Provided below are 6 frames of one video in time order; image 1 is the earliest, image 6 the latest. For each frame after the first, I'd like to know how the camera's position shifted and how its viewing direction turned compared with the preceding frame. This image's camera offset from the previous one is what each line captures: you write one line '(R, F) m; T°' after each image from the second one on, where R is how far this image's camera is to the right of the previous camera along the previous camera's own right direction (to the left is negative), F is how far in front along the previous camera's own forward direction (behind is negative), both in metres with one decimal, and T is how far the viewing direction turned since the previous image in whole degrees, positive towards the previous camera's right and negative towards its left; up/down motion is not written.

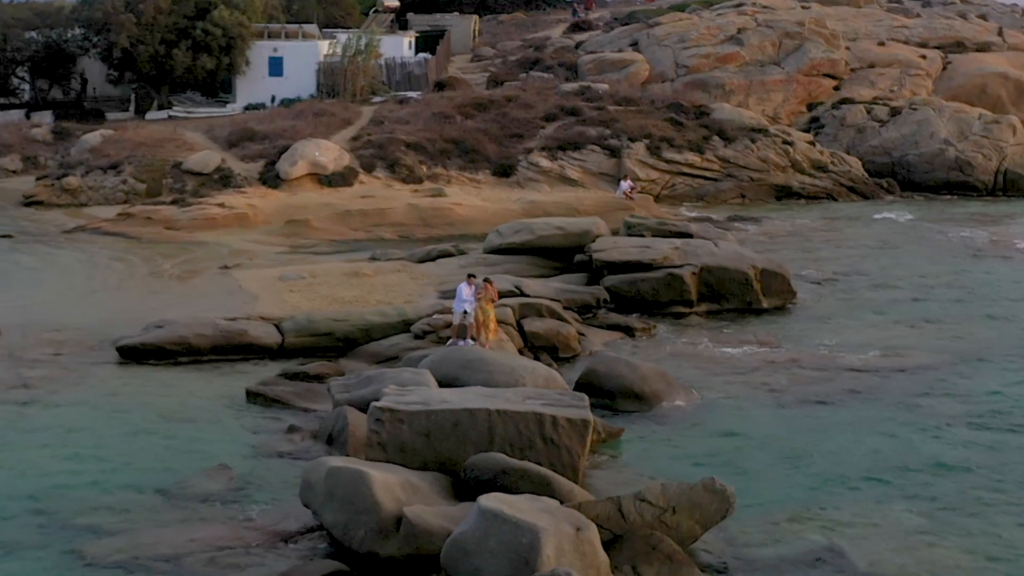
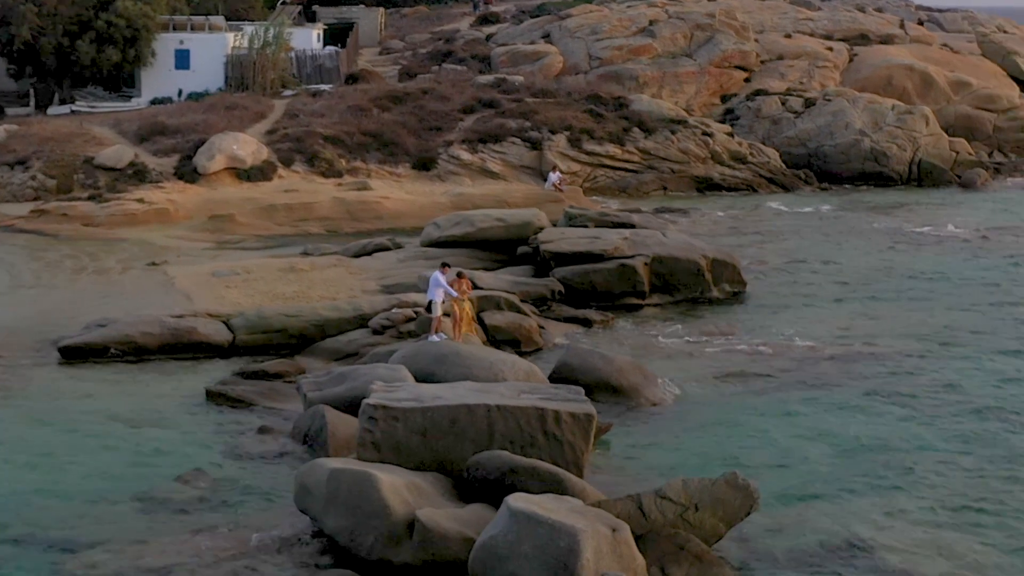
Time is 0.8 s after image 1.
(-0.9, +0.7) m; +4°
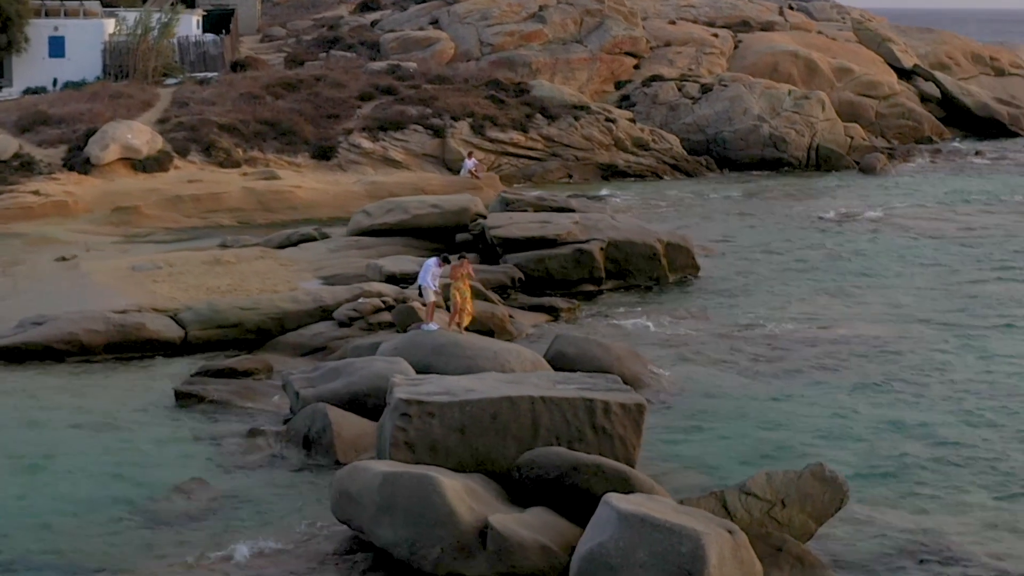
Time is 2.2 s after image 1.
(-1.4, +1.3) m; +6°
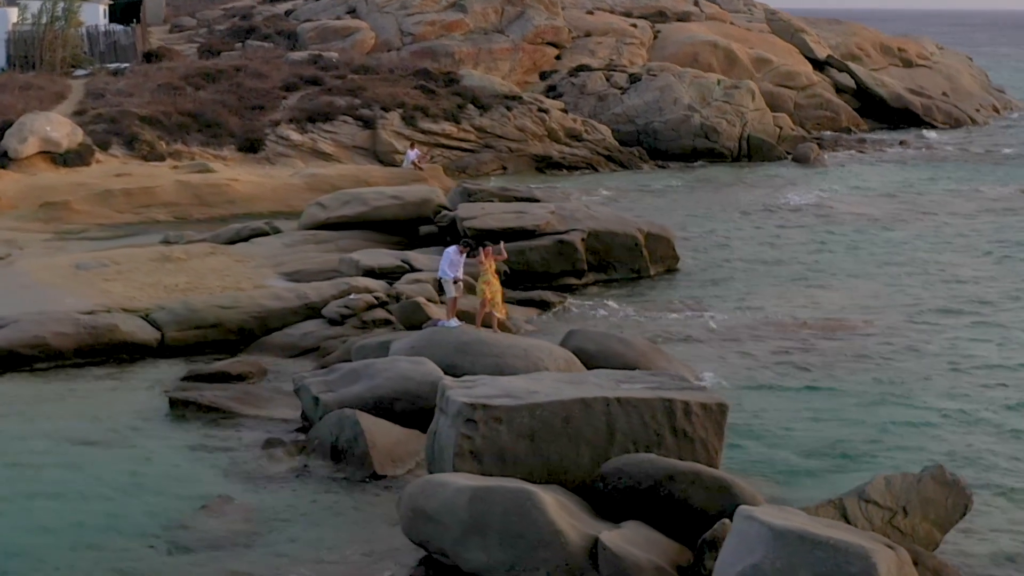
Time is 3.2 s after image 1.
(-1.2, +1.2) m; +4°
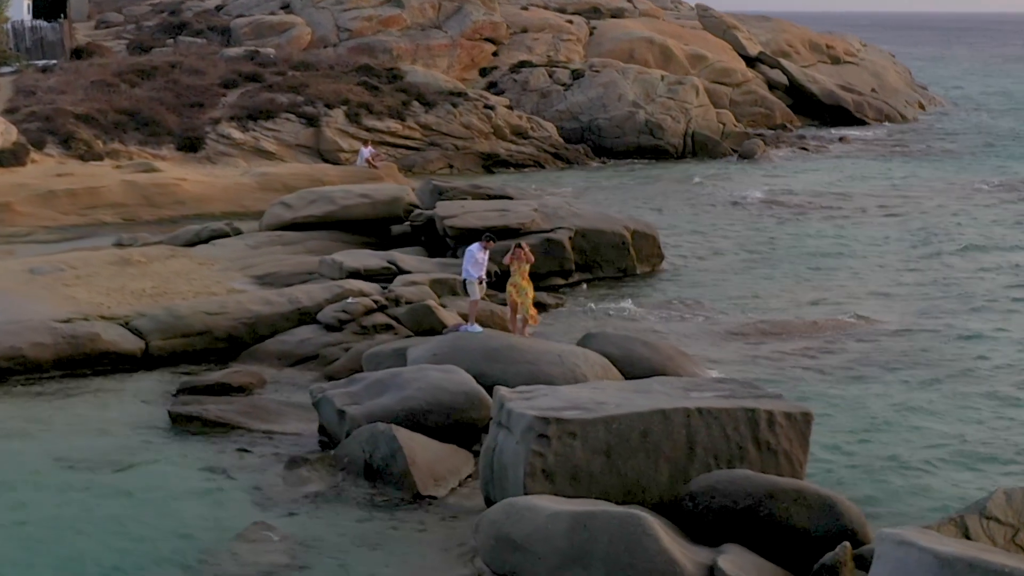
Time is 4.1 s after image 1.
(-0.9, +1.0) m; +3°
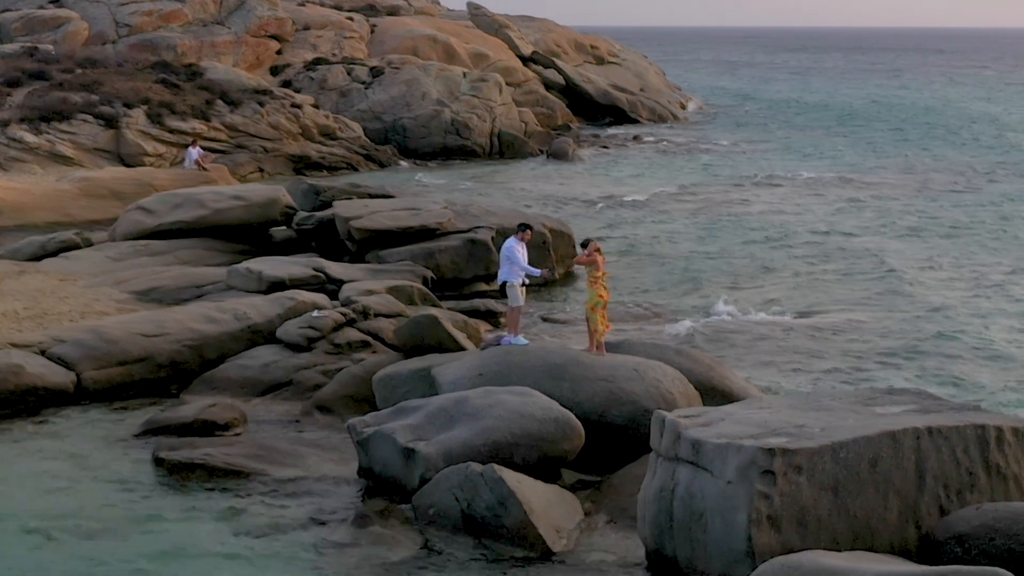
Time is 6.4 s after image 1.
(-2.1, +2.2) m; +10°
